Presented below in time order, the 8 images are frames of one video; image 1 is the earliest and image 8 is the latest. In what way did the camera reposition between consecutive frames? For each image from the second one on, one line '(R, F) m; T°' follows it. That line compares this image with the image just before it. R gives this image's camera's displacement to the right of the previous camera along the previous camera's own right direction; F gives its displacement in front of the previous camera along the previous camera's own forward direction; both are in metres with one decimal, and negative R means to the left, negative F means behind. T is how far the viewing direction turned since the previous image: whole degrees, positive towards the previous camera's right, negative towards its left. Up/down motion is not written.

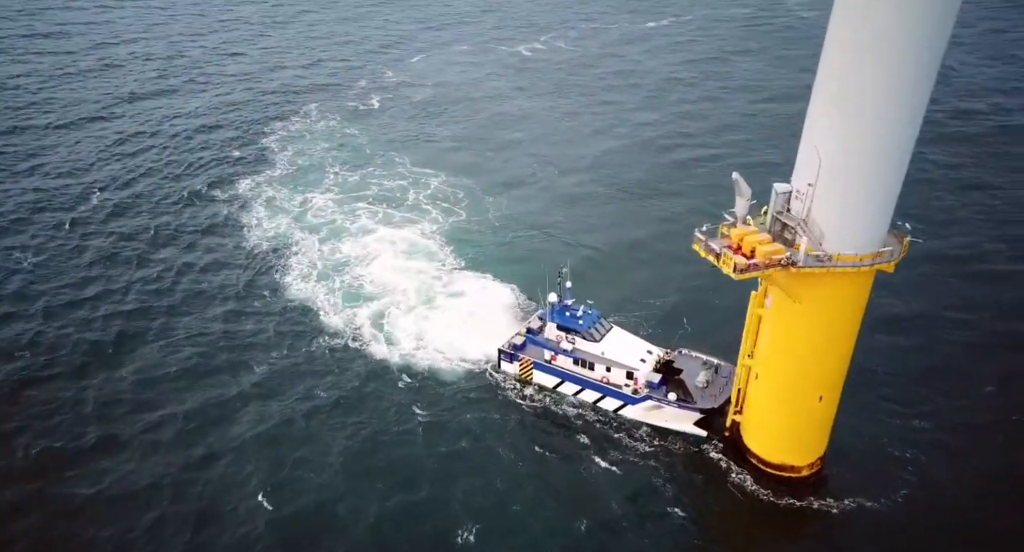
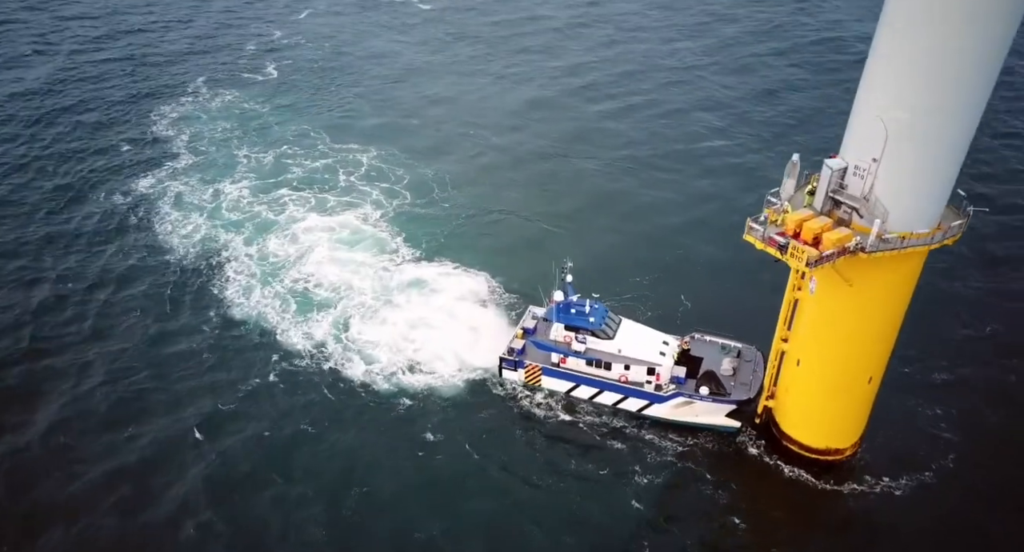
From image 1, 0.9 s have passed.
(-6.8, +6.4) m; +9°
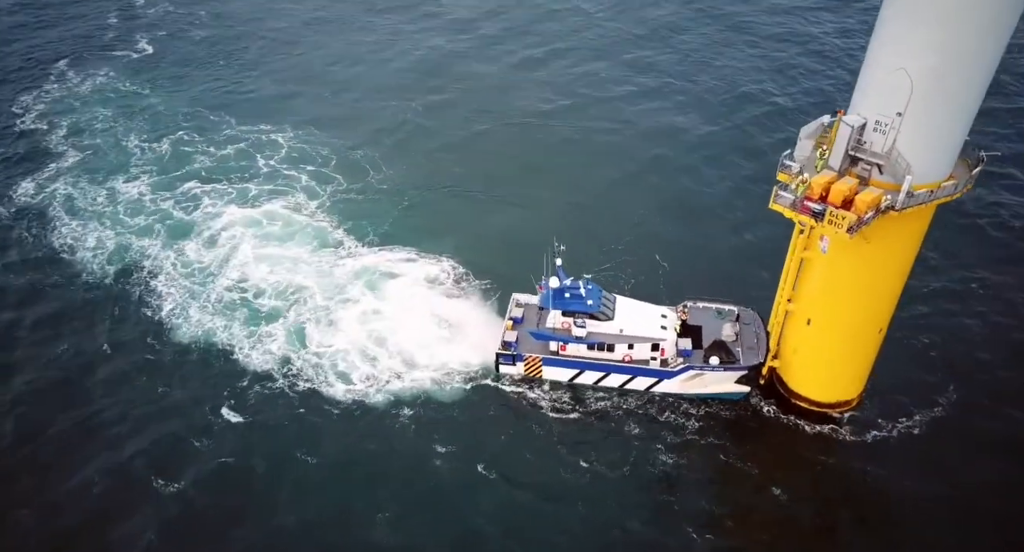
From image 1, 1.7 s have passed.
(-5.9, +3.9) m; +9°
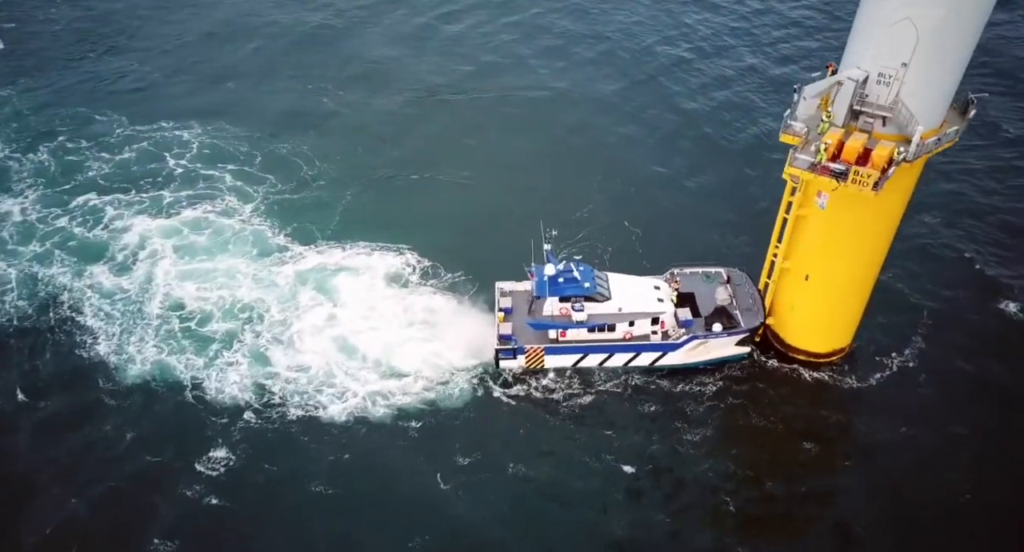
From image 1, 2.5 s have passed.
(-5.8, +3.0) m; +9°
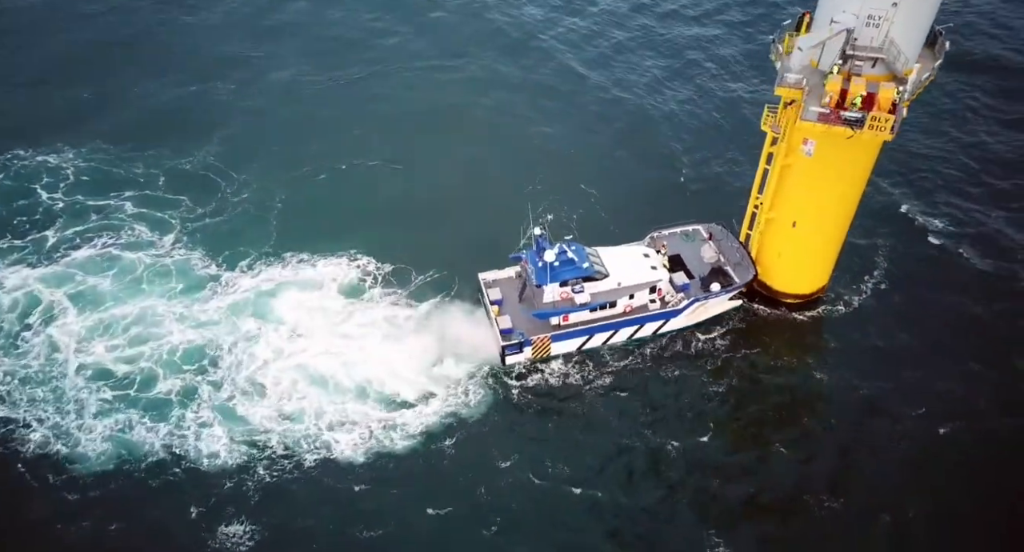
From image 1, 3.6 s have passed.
(-7.7, +3.4) m; +12°
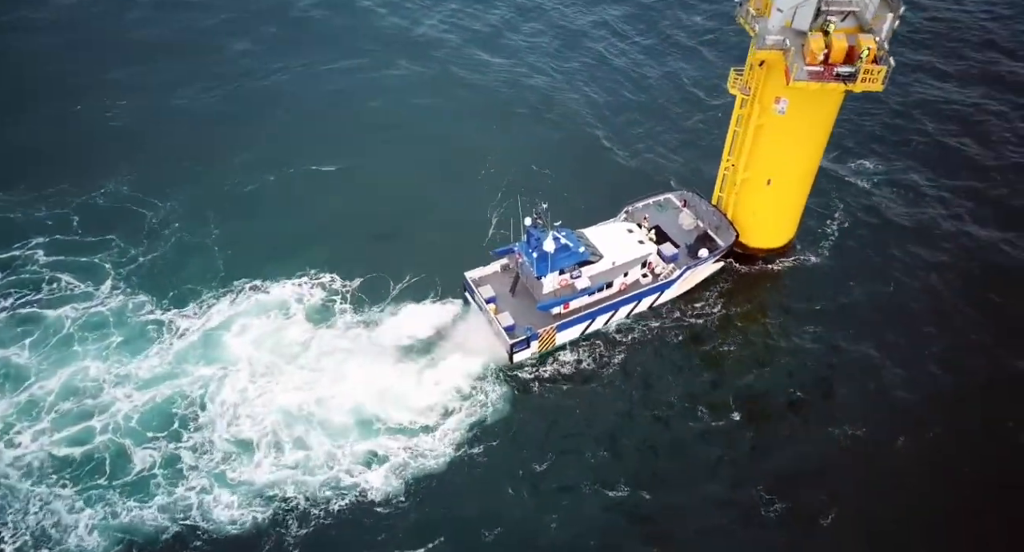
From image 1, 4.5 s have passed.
(-7.2, +2.3) m; +11°
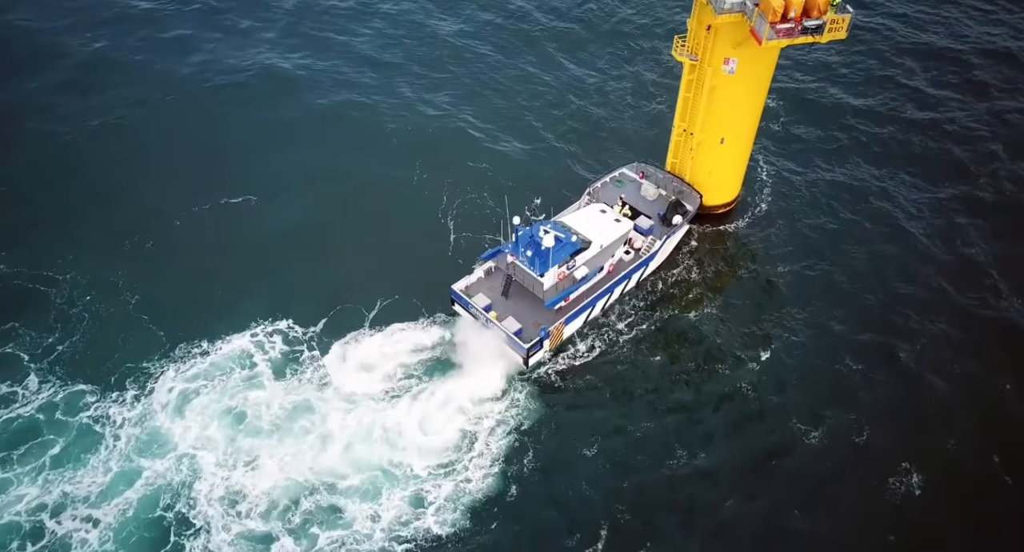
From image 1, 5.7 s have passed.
(-9.5, +3.3) m; +15°
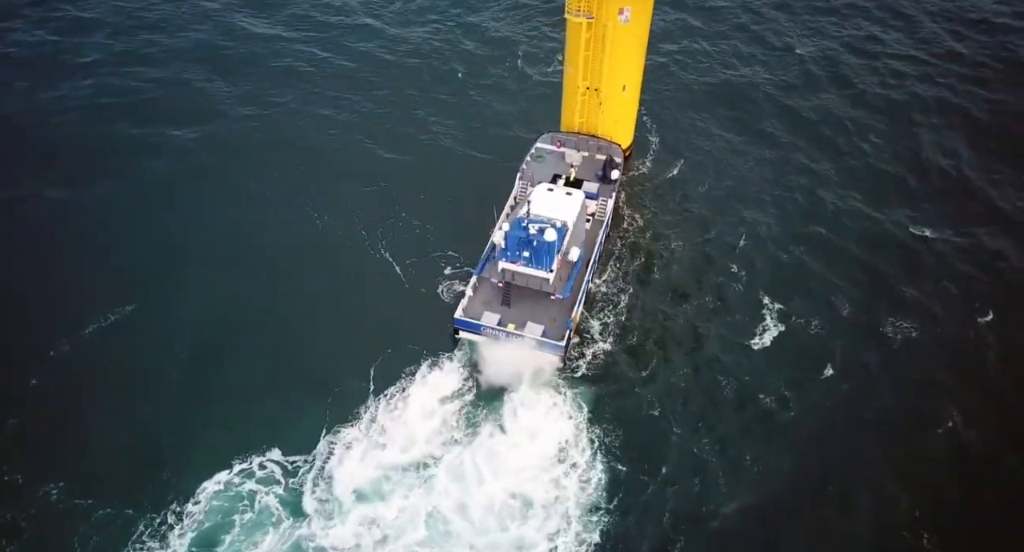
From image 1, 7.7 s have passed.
(-13.7, +6.3) m; +23°
